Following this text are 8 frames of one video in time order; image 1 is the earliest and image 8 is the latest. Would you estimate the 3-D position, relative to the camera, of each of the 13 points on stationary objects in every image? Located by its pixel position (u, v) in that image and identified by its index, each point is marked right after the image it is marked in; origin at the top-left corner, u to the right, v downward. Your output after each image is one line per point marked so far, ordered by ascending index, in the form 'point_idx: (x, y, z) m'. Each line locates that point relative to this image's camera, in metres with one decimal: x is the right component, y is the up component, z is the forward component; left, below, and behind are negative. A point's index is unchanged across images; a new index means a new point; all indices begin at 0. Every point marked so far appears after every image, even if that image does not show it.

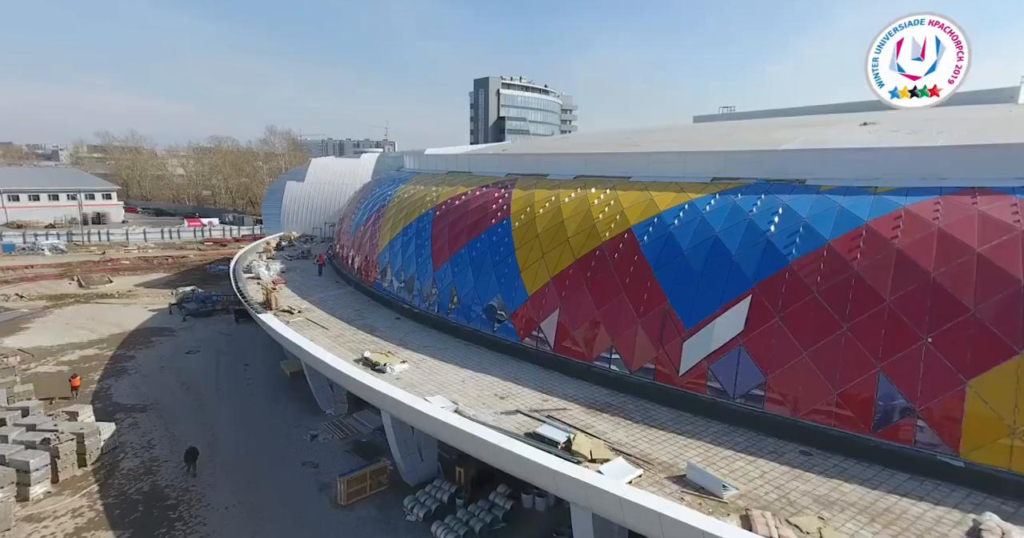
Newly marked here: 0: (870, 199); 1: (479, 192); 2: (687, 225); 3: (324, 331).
0: (+6.8, +1.3, +10.2) m
1: (-1.1, +2.5, +17.8) m
2: (+3.9, +1.0, +12.0) m
3: (-5.5, -1.8, +15.9) m
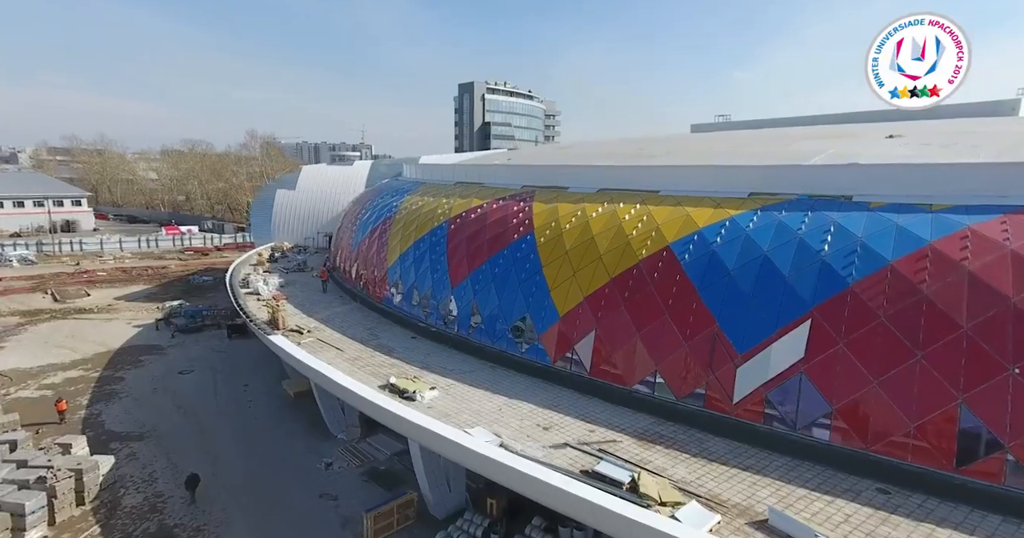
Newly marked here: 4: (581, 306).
0: (+7.7, +0.9, +10.0) m
1: (-0.5, +2.0, +17.2) m
2: (+4.7, +0.6, +11.6) m
3: (-4.8, -2.4, +15.1) m
4: (+1.6, -0.9, +13.0) m
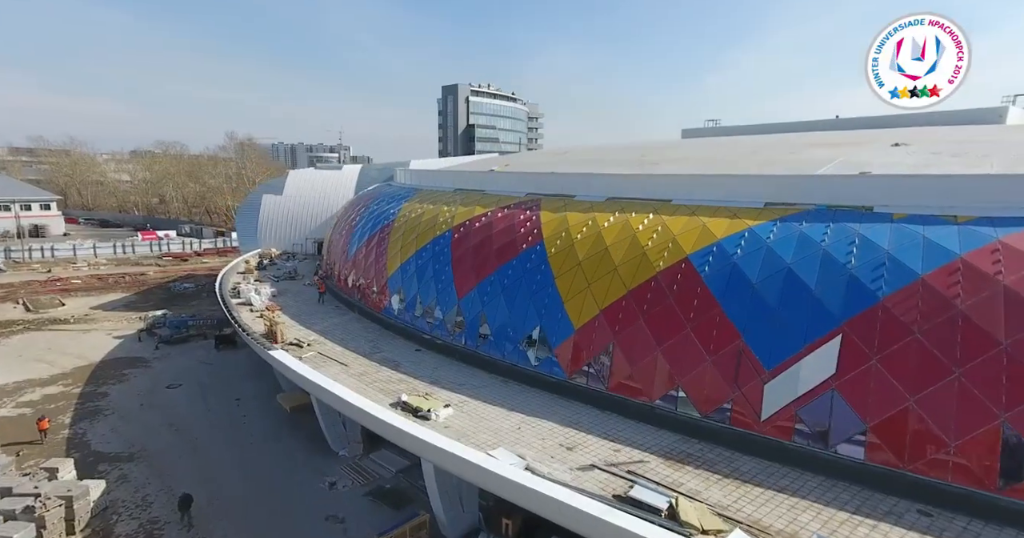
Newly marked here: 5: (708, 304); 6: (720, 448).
0: (+8.1, +0.7, +9.9) m
1: (-0.3, +1.7, +16.8) m
2: (+5.1, +0.3, +11.4) m
3: (-4.5, -2.7, +14.6) m
4: (+2.0, -1.2, +12.7) m
5: (+4.1, -0.7, +11.3) m
6: (+4.0, -3.5, +10.5) m
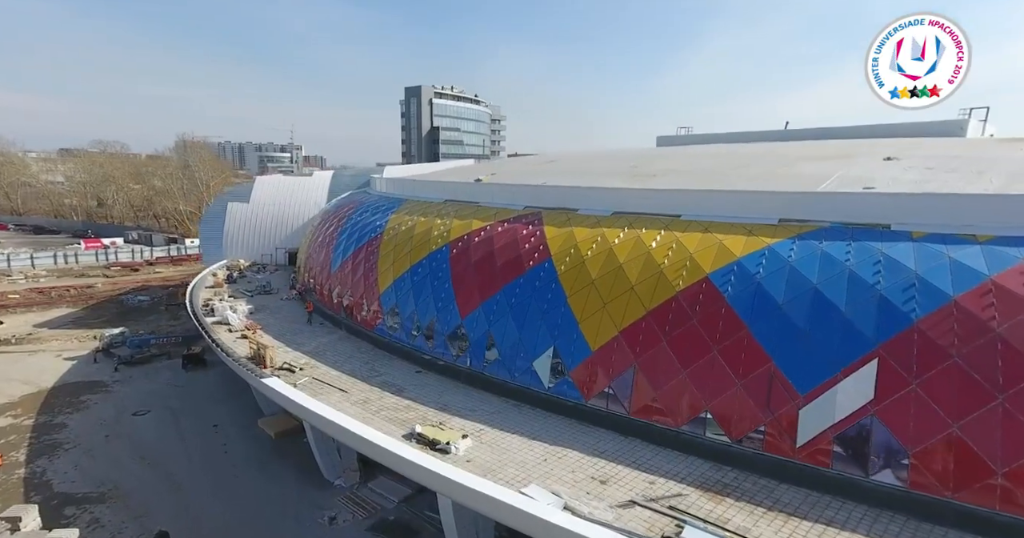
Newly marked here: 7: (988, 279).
0: (+8.6, +0.3, +10.0) m
1: (-0.3, +1.2, +16.3) m
2: (+5.5, -0.1, +11.3) m
3: (-4.3, -3.2, +13.7) m
4: (+2.4, -1.6, +12.3) m
5: (+4.5, -1.1, +11.1) m
6: (+4.6, -3.9, +10.3) m
7: (+8.3, -0.2, +9.4) m
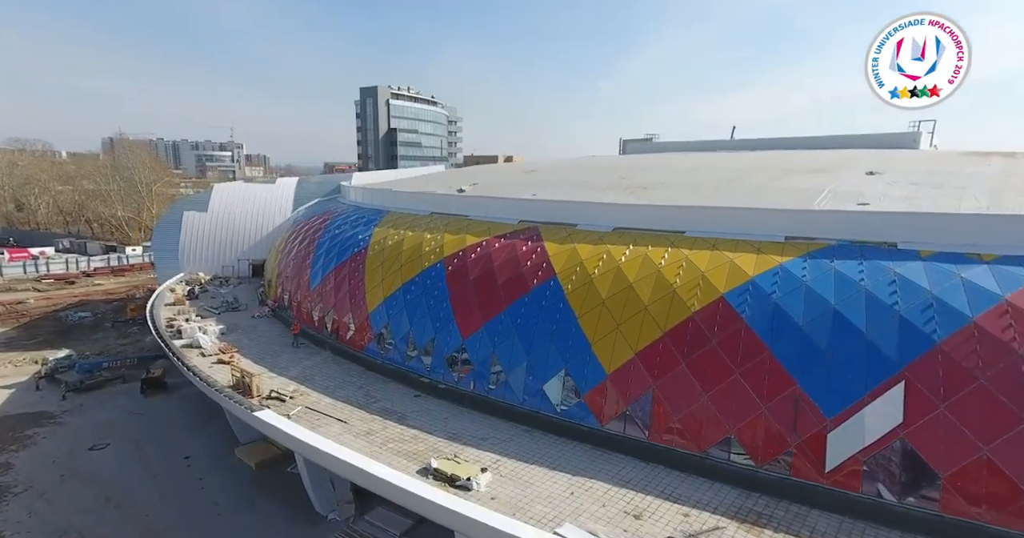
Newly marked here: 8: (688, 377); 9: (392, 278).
0: (+9.1, -0.1, +10.3) m
1: (-0.4, +0.7, +15.8) m
2: (+5.9, -0.5, +11.4) m
3: (-4.0, -3.8, +12.9) m
4: (+2.7, -2.1, +12.1) m
5: (+5.0, -1.6, +11.0) m
6: (+5.1, -4.3, +10.2) m
7: (+8.8, -0.6, +9.7) m
8: (+3.7, -2.3, +11.4) m
9: (-3.7, -0.3, +16.9) m
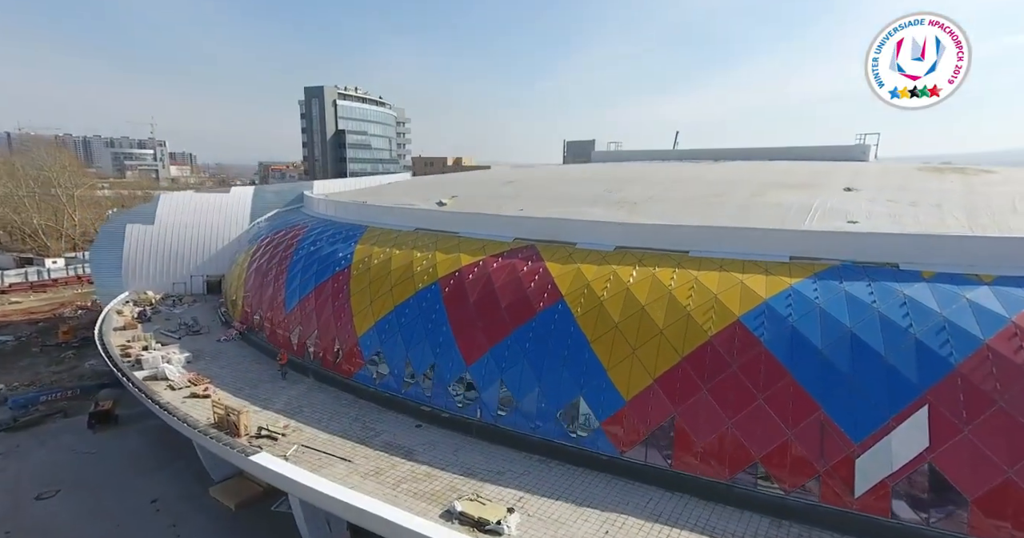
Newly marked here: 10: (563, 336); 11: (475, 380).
0: (+9.6, -0.5, +10.8) m
1: (-0.4, +0.1, +15.3) m
2: (+6.3, -1.0, +11.5) m
3: (-3.7, -4.4, +12.1) m
4: (+3.1, -2.6, +11.9) m
5: (+5.4, -2.1, +11.1) m
6: (+5.7, -4.8, +10.3) m
7: (+9.4, -1.0, +10.2) m
8: (+4.2, -2.8, +11.4) m
9: (-3.8, -0.9, +16.0) m
10: (+1.2, -1.7, +13.2) m
11: (-0.9, -2.8, +13.8) m
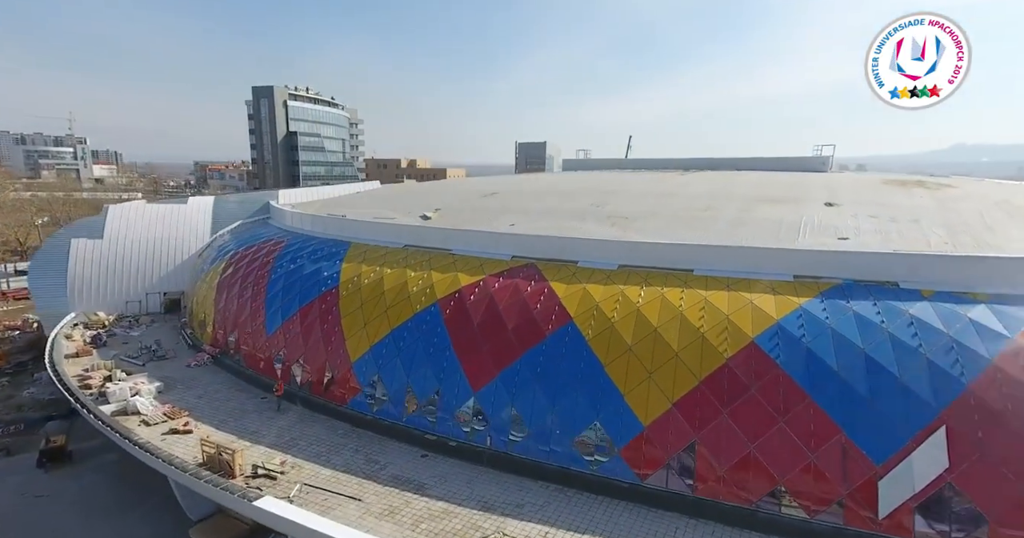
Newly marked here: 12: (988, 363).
0: (+10.1, -0.9, +11.4) m
1: (-0.3, -0.4, +14.9) m
2: (+6.7, -1.5, +11.8) m
3: (-3.2, -5.0, +11.4) m
4: (+3.5, -3.2, +11.8) m
5: (+5.9, -2.6, +11.2) m
6: (+6.3, -5.3, +10.5) m
7: (+9.9, -1.4, +10.7) m
8: (+4.6, -3.3, +11.4) m
9: (-3.8, -1.5, +15.3) m
10: (+1.5, -2.2, +12.9) m
11: (-0.7, -3.4, +13.3) m
12: (+9.3, -1.8, +10.5) m
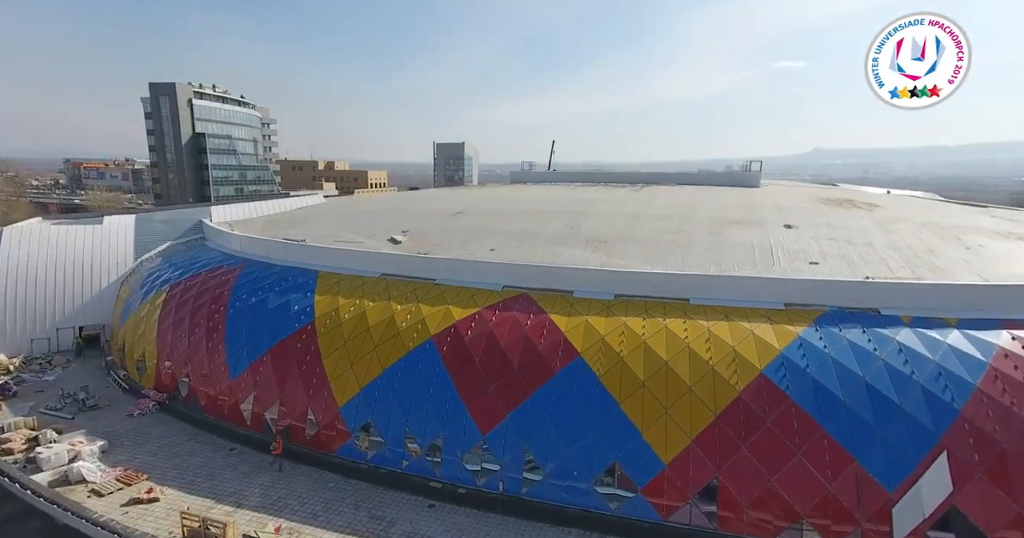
0: (+10.5, -1.6, +12.5) m
1: (-0.3, -1.3, +14.3) m
2: (+7.1, -2.2, +12.4) m
3: (-2.6, -6.0, +10.4) m
4: (+3.9, -4.0, +11.9) m
5: (+6.4, -3.3, +11.7) m
6: (+7.0, -6.1, +11.1) m
7: (+10.4, -2.1, +11.8) m
8: (+5.1, -4.1, +11.7) m
9: (-3.8, -2.5, +14.2) m
10: (+1.8, -3.0, +12.7) m
11: (-0.4, -4.3, +12.8) m
12: (+9.8, -2.5, +11.6) m
